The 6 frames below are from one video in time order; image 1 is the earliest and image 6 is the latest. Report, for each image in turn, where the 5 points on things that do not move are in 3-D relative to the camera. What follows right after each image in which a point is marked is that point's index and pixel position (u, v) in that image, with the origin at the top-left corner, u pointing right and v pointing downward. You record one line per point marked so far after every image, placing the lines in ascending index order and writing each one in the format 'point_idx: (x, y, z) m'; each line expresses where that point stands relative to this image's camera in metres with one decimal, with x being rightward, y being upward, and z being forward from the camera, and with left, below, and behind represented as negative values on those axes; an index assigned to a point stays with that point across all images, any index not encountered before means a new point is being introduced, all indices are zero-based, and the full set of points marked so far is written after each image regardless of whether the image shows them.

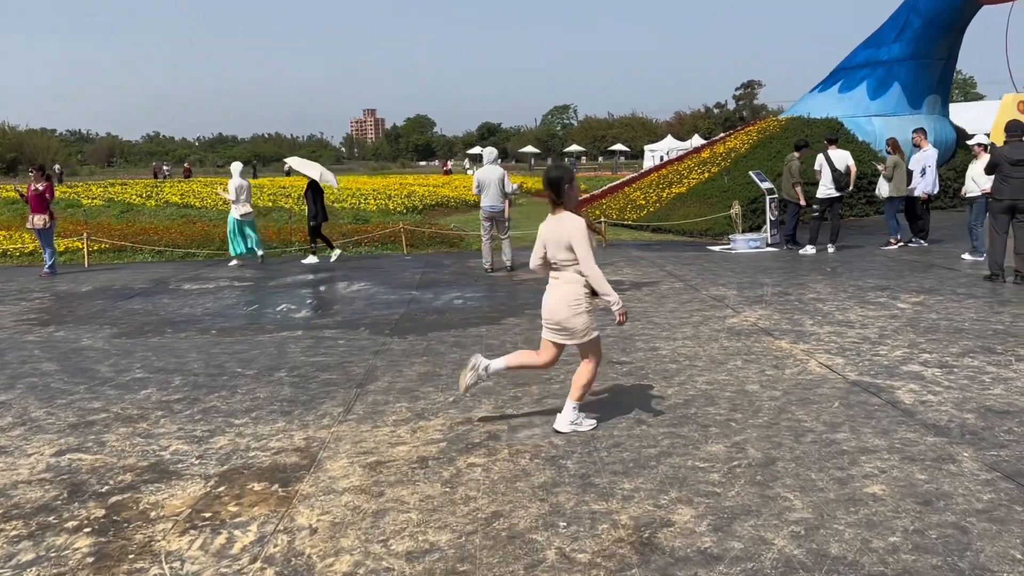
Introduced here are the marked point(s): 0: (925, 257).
0: (+5.6, +0.4, +11.4) m
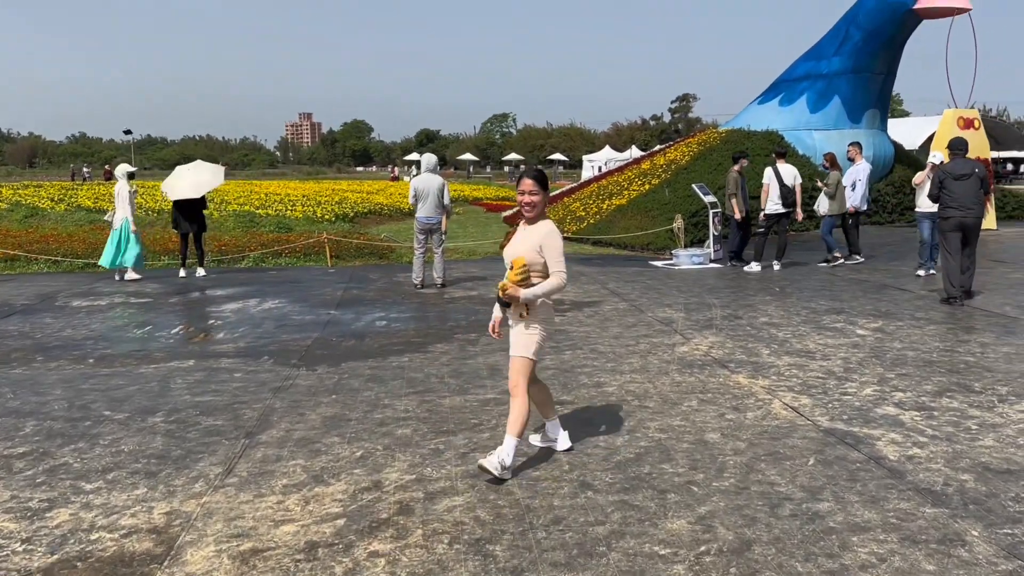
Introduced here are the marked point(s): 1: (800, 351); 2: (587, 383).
0: (+4.7, +0.2, +11.0) m
1: (+2.2, -0.5, +6.4) m
2: (+0.5, -0.6, +5.6) m
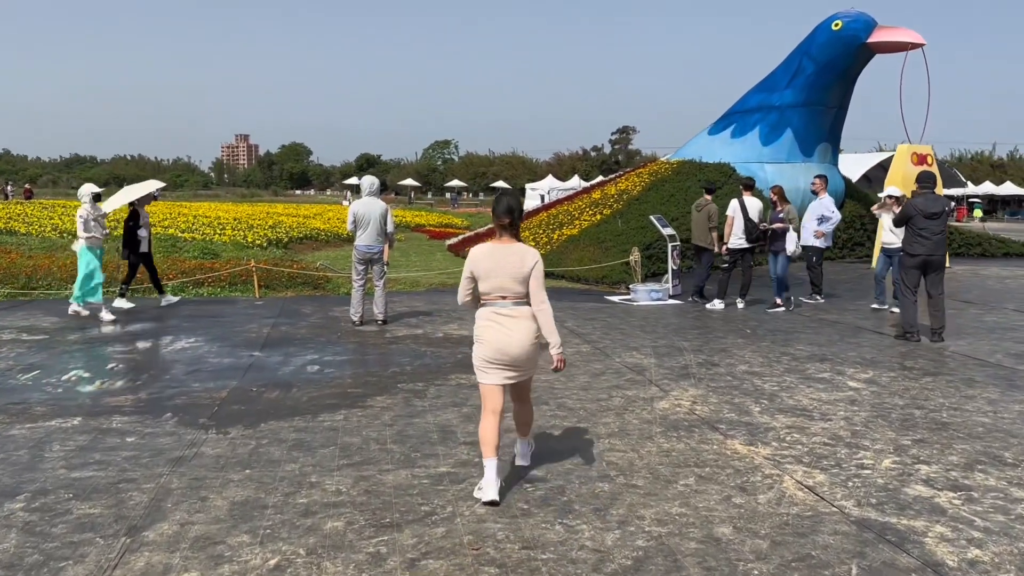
0: (+4.1, -0.3, +10.4) m
1: (+1.9, -0.8, +5.6) m
2: (+0.3, -0.9, +4.7) m
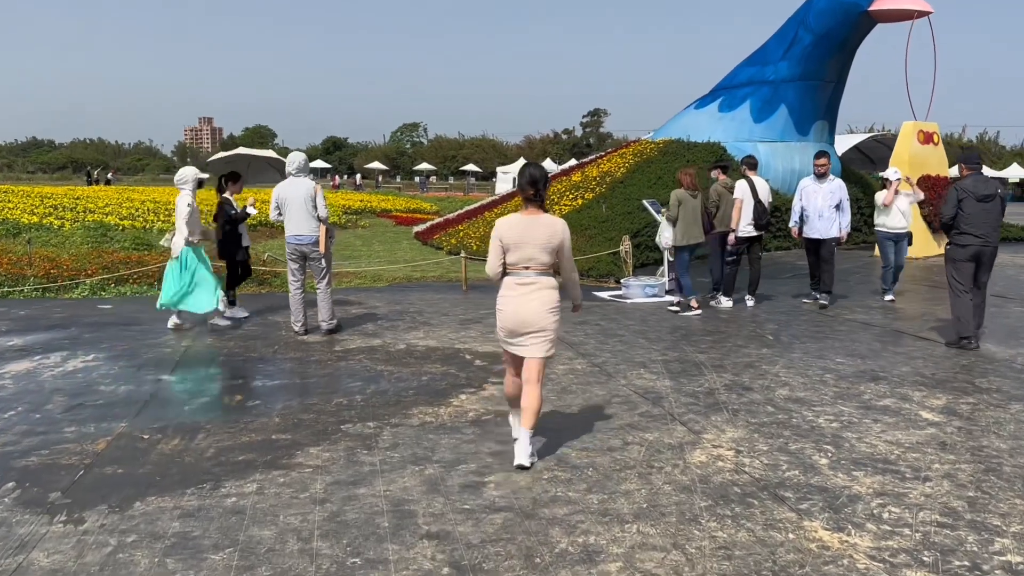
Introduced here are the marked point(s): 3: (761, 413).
0: (+3.8, -0.3, +9.1) m
1: (+1.8, -0.9, +4.2) m
2: (+0.2, -1.0, +3.2) m
3: (+1.5, -0.7, +5.0) m
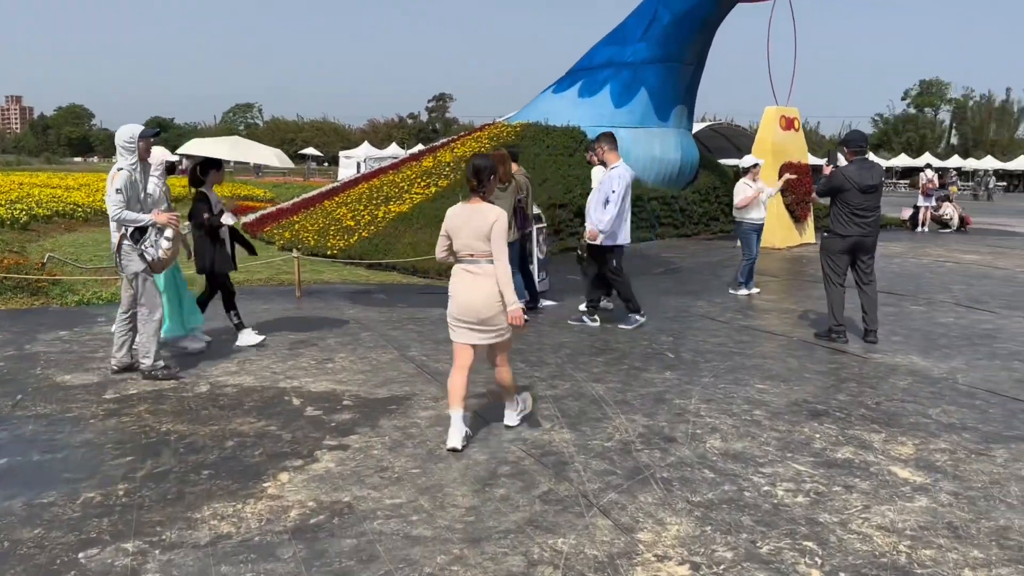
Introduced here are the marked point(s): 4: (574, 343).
0: (+2.4, -0.3, +8.1) m
1: (+1.3, -1.0, +2.9) m
2: (-0.1, -1.1, +1.7) m
3: (+0.8, -0.9, +3.7) m
4: (+0.5, -0.4, +6.6) m
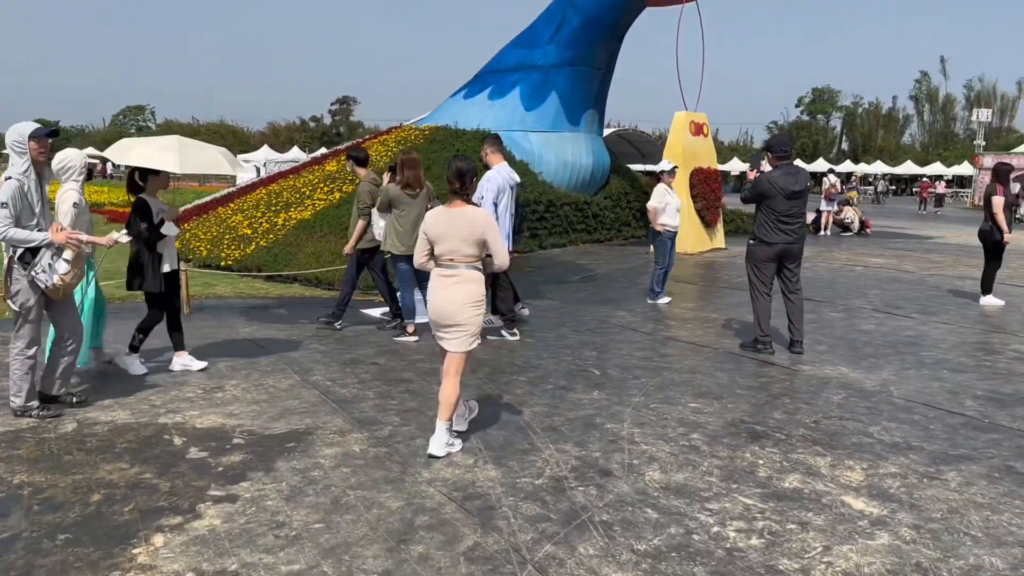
0: (+1.6, -0.4, +7.8) m
1: (+1.1, -1.0, +2.6) m
2: (-0.2, -1.2, +1.2) m
3: (+0.5, -0.9, +3.3) m
4: (-0.1, -0.5, +6.1) m
